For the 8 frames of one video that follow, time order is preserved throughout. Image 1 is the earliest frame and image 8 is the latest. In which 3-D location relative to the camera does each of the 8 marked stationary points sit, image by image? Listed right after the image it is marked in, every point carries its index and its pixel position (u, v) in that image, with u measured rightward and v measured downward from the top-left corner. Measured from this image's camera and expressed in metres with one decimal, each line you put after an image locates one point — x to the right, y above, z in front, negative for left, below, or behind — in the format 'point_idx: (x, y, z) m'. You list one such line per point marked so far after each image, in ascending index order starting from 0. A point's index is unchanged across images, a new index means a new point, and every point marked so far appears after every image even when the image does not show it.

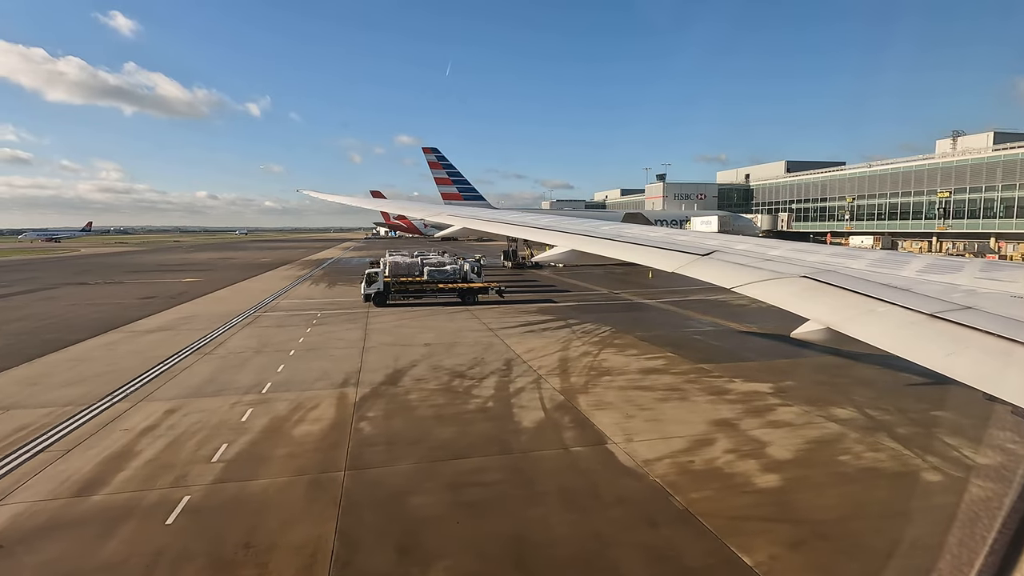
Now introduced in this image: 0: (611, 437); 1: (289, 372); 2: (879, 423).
0: (+1.7, -2.6, +9.1) m
1: (-5.7, -2.2, +13.2) m
2: (+6.9, -2.6, +9.6) m
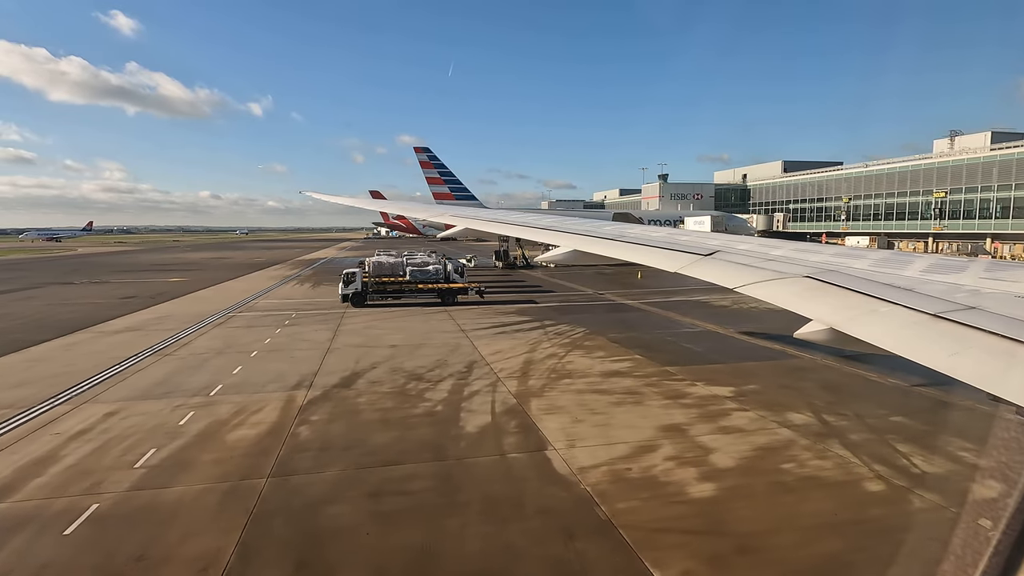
0: (+0.7, -2.7, +8.8) m
1: (-6.8, -2.2, +13.0) m
2: (+5.8, -2.6, +9.4) m
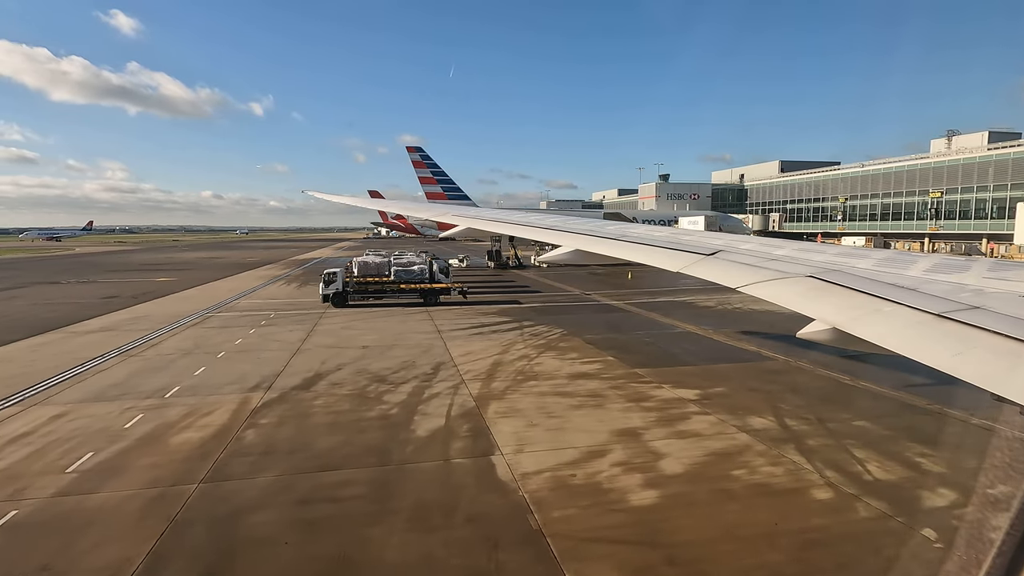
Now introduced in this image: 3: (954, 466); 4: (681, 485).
0: (-0.2, -2.7, +8.6) m
1: (-7.6, -2.2, +12.8) m
2: (+5.0, -2.6, +9.1) m
3: (+6.8, -2.8, +8.0) m
4: (+2.4, -2.8, +7.4) m
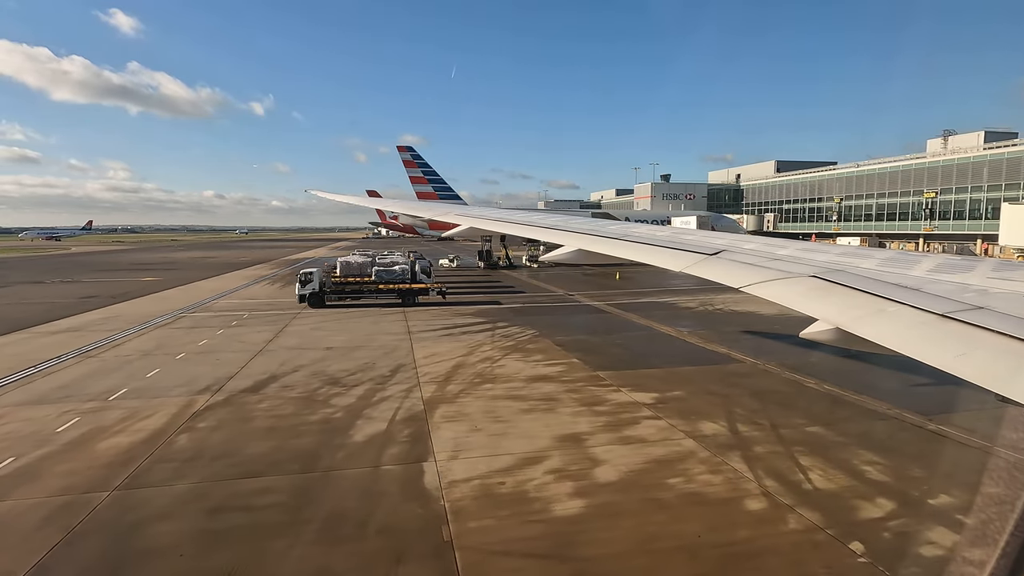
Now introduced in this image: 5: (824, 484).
0: (-1.2, -2.7, +8.4) m
1: (-8.7, -2.2, +12.5) m
2: (+3.9, -2.6, +8.9) m
3: (+5.8, -2.8, +7.7) m
4: (+1.3, -2.8, +7.1) m
5: (+4.5, -2.8, +7.4) m
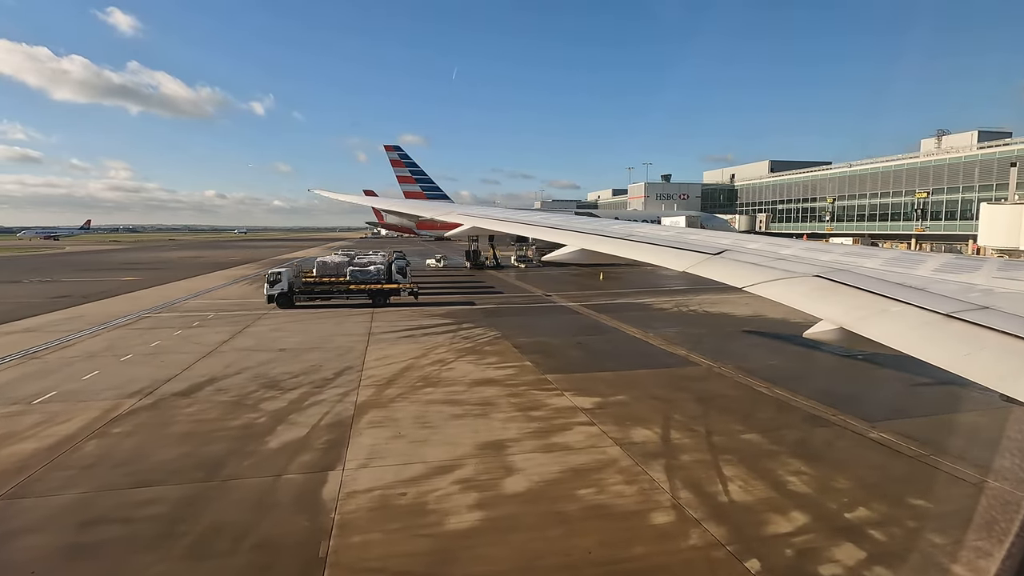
0: (-2.6, -2.7, +8.1) m
1: (-10.0, -2.2, +12.3) m
2: (+2.6, -2.7, +8.5) m
3: (+4.5, -2.8, +7.4) m
4: (0.0, -2.9, +6.8) m
5: (+3.2, -2.9, +7.1) m
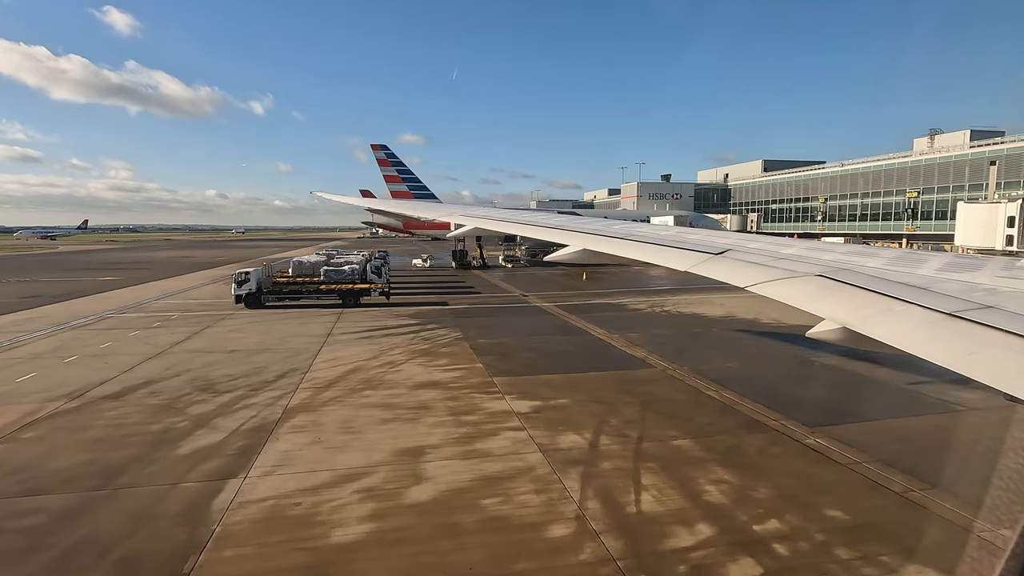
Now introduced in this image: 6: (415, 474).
0: (-3.9, -2.7, +7.7) m
1: (-11.3, -2.2, +12.0) m
2: (+1.3, -2.7, +8.2) m
3: (+3.1, -2.8, +7.0) m
4: (-1.3, -2.9, +6.5) m
5: (+1.8, -2.9, +6.8) m
6: (-1.4, -2.7, +7.5) m
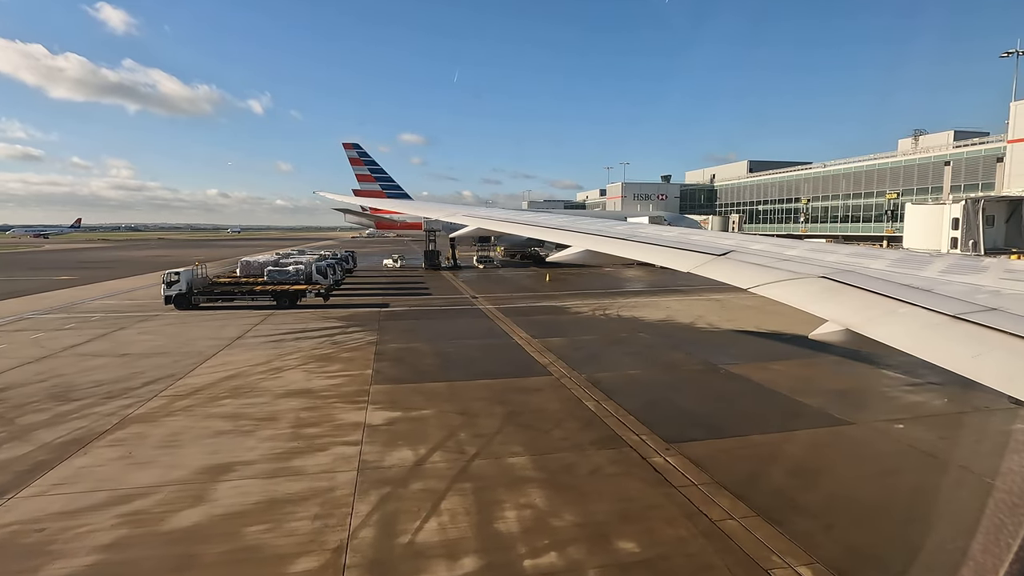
0: (-6.7, -2.8, +7.1) m
1: (-14.1, -2.2, +11.4) m
2: (-1.5, -2.8, +7.6) m
3: (+0.3, -2.9, +6.4) m
4: (-4.1, -2.9, +5.8) m
5: (-1.0, -2.9, +6.2) m
6: (-4.2, -2.8, +6.9) m
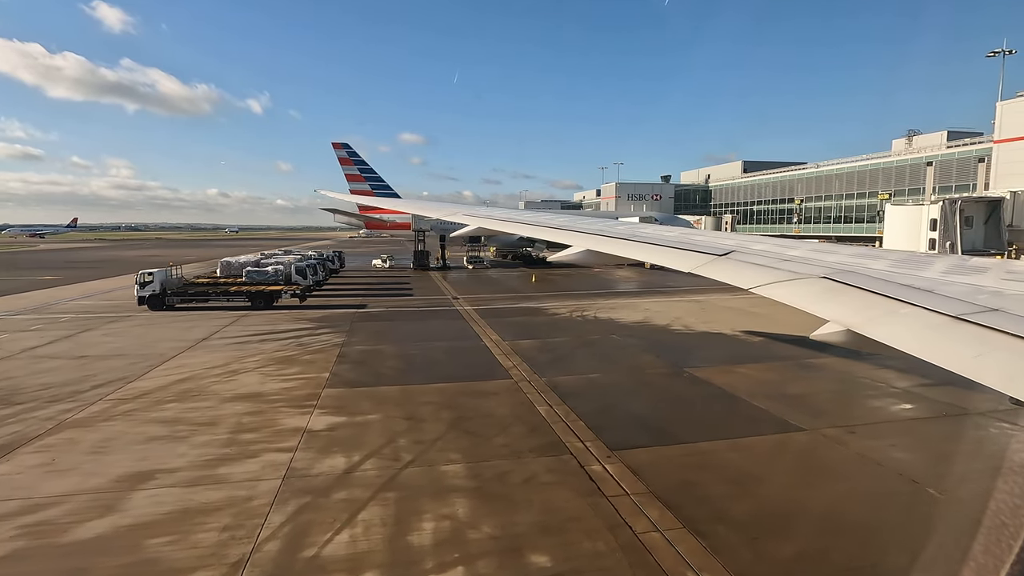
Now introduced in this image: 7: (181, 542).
0: (-7.7, -2.8, +6.9) m
1: (-15.1, -2.3, +11.2) m
2: (-2.5, -2.8, +7.4) m
3: (-0.7, -3.0, +6.2) m
4: (-5.1, -3.0, +5.6) m
5: (-2.0, -3.0, +5.9) m
6: (-5.2, -2.8, +6.7) m
7: (-3.8, -2.9, +6.0) m
